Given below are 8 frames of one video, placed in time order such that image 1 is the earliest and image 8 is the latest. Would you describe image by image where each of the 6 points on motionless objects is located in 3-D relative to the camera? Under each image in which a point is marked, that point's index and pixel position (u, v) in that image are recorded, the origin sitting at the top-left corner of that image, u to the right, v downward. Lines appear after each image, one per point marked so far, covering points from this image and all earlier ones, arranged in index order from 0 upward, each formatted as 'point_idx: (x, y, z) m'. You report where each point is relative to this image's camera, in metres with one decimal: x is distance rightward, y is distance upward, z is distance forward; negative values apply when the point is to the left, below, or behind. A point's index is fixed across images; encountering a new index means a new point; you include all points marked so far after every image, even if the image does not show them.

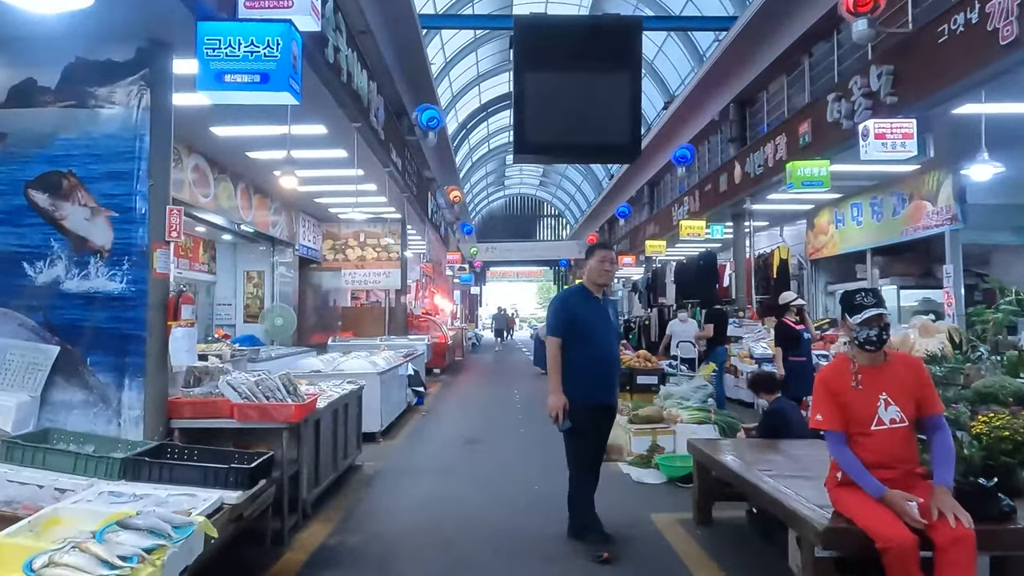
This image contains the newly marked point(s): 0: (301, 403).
0: (-1.1, -0.6, +4.1) m
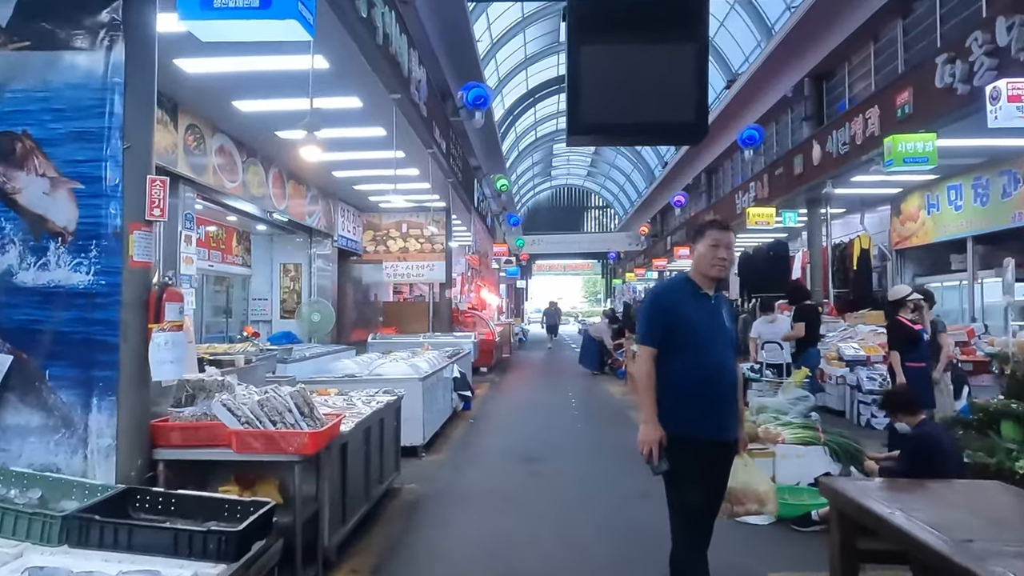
0: (-0.8, -0.6, +3.2) m
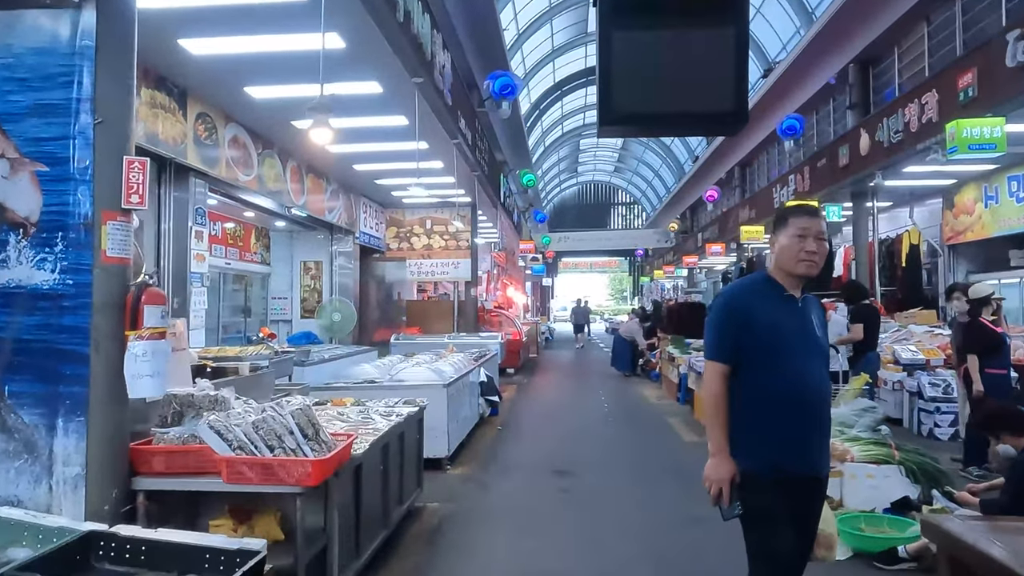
0: (-0.7, -0.6, +2.7) m
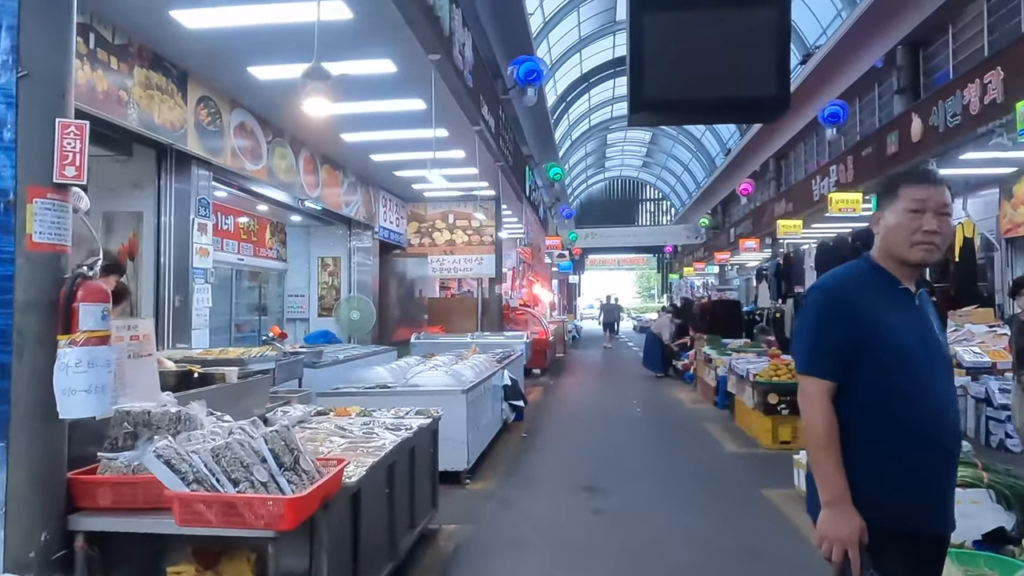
0: (-0.6, -0.6, +2.2) m
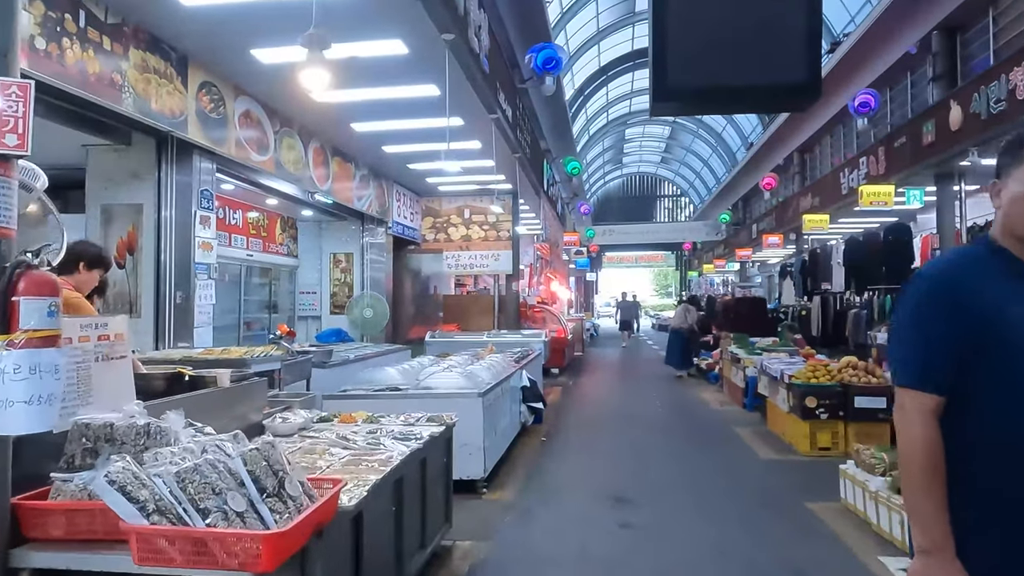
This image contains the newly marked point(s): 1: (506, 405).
0: (-0.5, -0.6, +1.8) m
1: (0.0, -0.9, +6.1) m
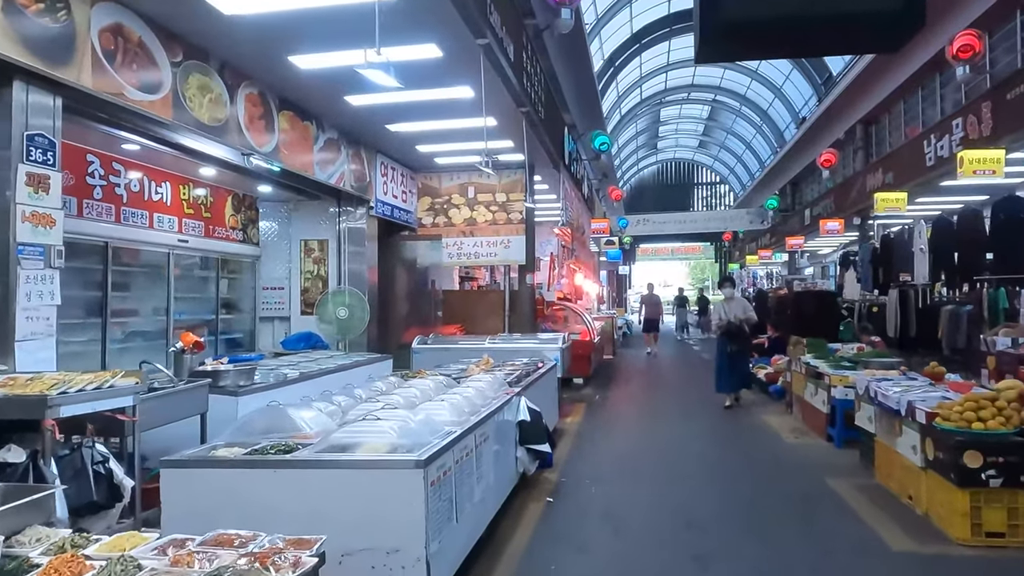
0: (-0.8, -0.5, -0.2) m
1: (-0.1, -0.9, +4.0) m
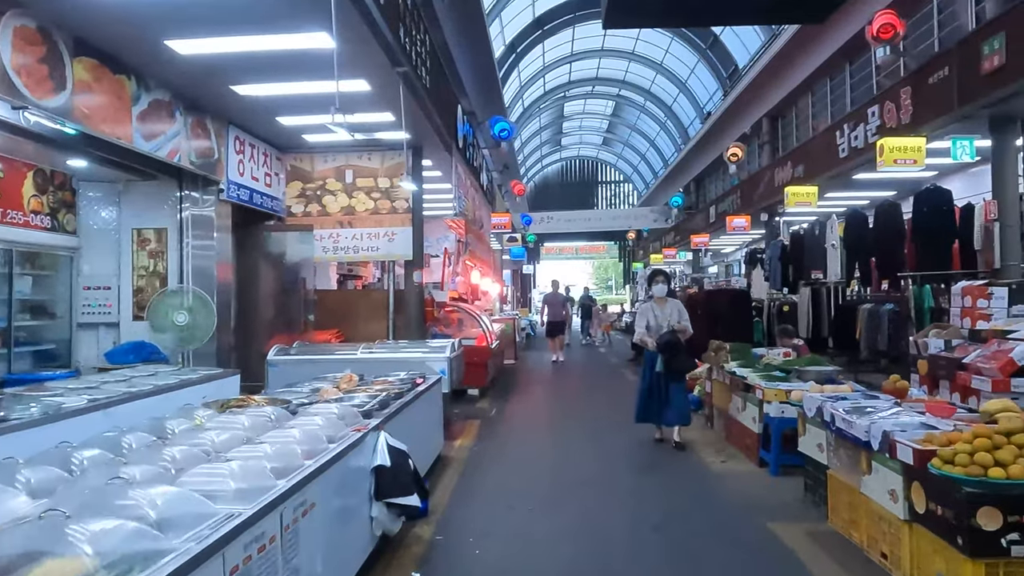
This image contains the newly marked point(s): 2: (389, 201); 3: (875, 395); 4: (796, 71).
0: (-0.8, -0.5, -1.6) m
1: (-0.7, -0.9, +2.7) m
2: (-1.4, +1.0, +8.6) m
3: (+1.9, -0.6, +4.0) m
4: (+4.9, +3.8, +13.9) m
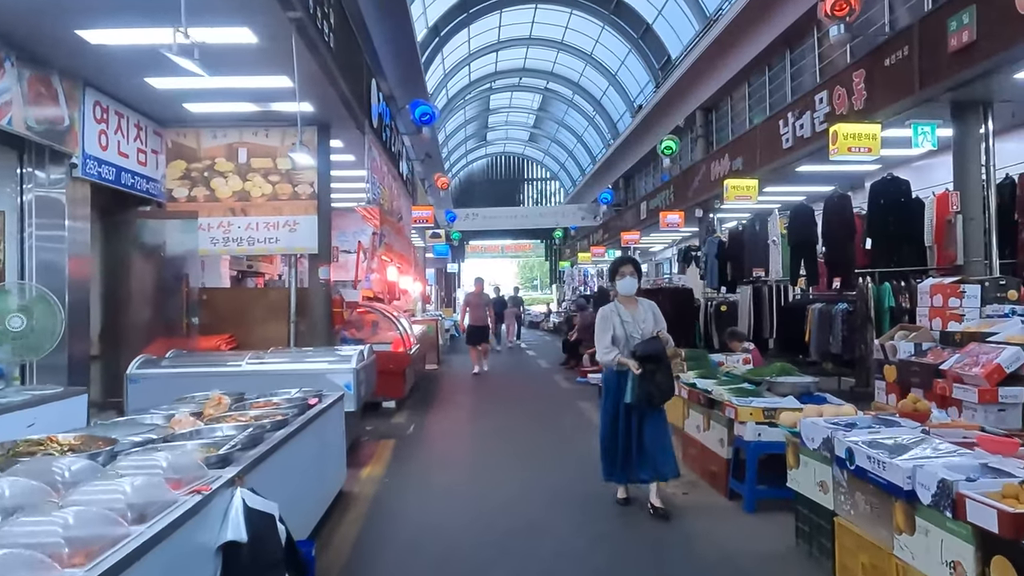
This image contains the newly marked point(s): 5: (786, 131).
0: (-0.6, -0.5, -2.7) m
1: (-0.9, -0.9, +1.6) m
2: (-2.2, +1.0, +7.4) m
3: (+1.6, -0.5, +3.1) m
4: (+3.6, +3.8, +13.3) m
5: (+3.6, +2.1, +10.1) m
